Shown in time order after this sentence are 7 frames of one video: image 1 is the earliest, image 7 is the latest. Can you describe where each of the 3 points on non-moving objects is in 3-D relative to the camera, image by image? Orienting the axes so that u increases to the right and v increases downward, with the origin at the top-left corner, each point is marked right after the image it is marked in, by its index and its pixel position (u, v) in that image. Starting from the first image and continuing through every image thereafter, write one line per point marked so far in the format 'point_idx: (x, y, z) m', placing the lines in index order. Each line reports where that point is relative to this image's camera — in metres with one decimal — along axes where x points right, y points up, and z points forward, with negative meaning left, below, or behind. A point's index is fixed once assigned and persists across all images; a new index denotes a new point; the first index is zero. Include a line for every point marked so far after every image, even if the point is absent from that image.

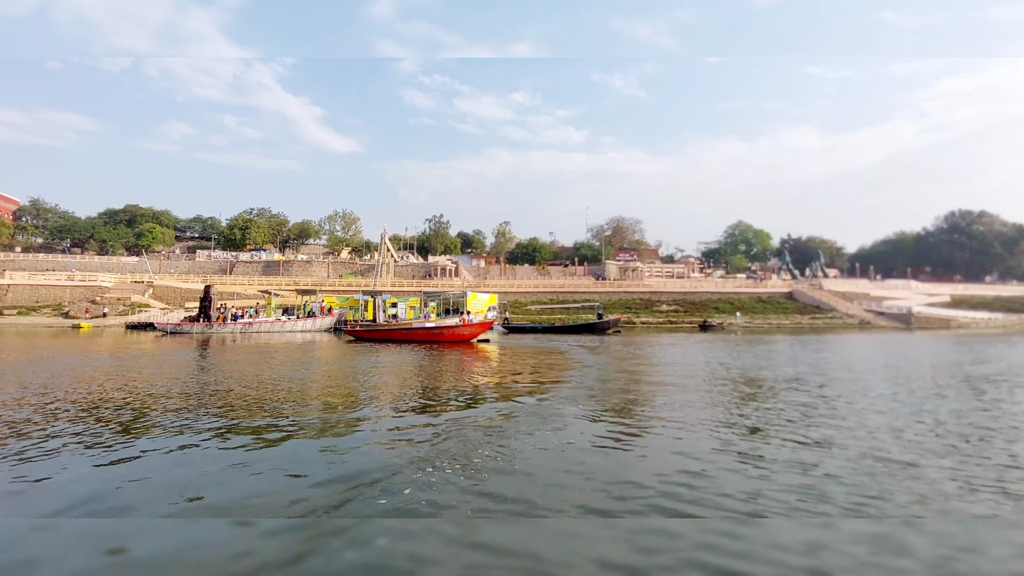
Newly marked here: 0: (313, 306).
0: (-5.3, -0.5, +14.5) m
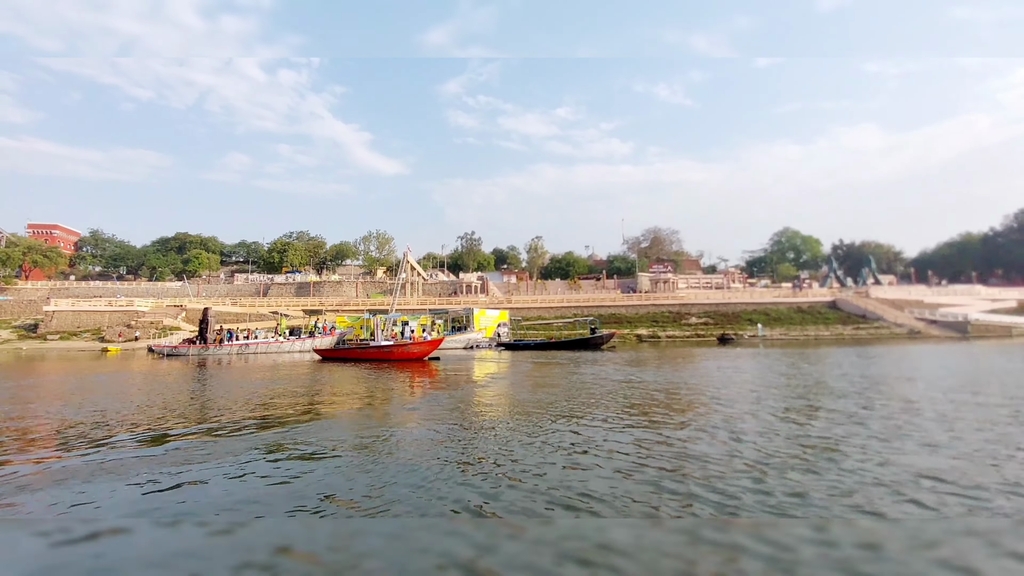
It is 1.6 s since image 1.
0: (-5.7, -1.1, +16.1) m
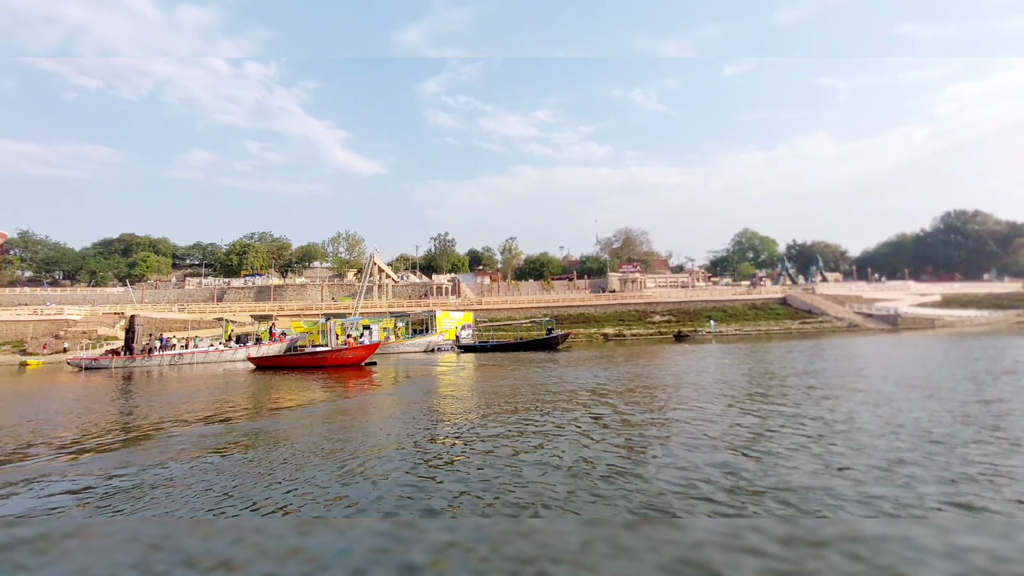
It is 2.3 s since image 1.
0: (-6.7, -1.2, +15.2) m
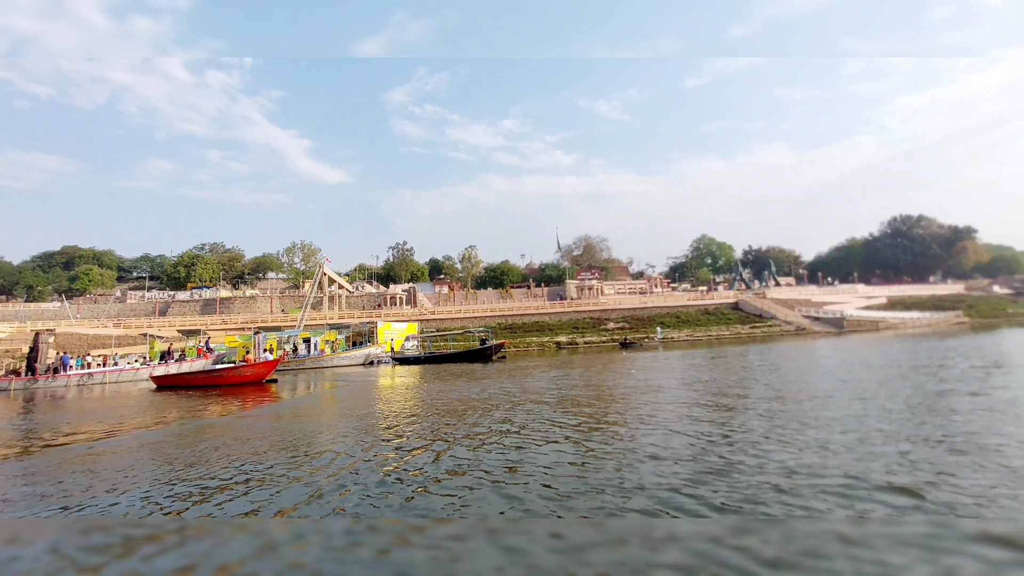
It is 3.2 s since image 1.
0: (-8.6, -1.6, +15.1) m
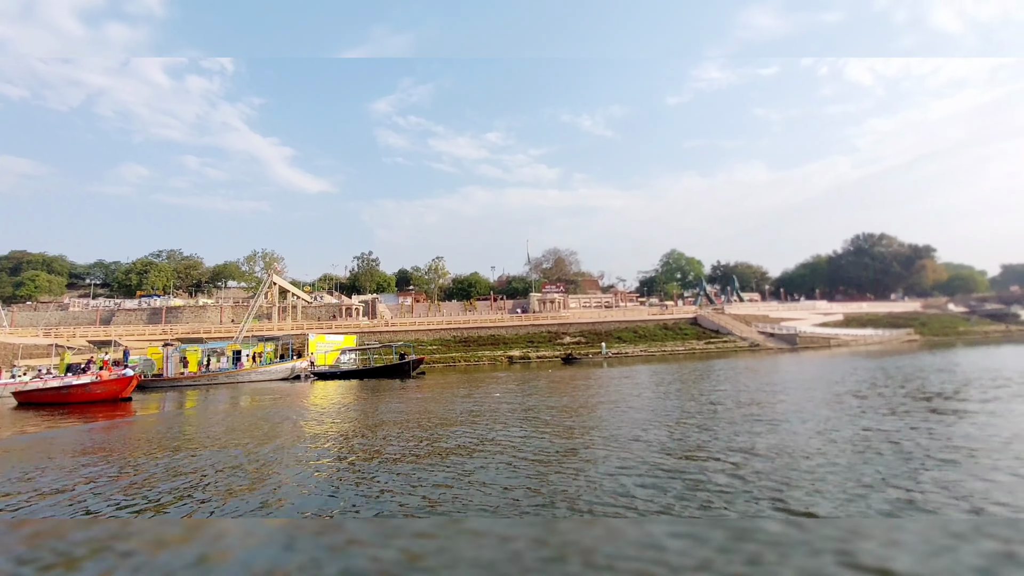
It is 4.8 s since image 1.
0: (-11.1, -2.0, +15.3) m
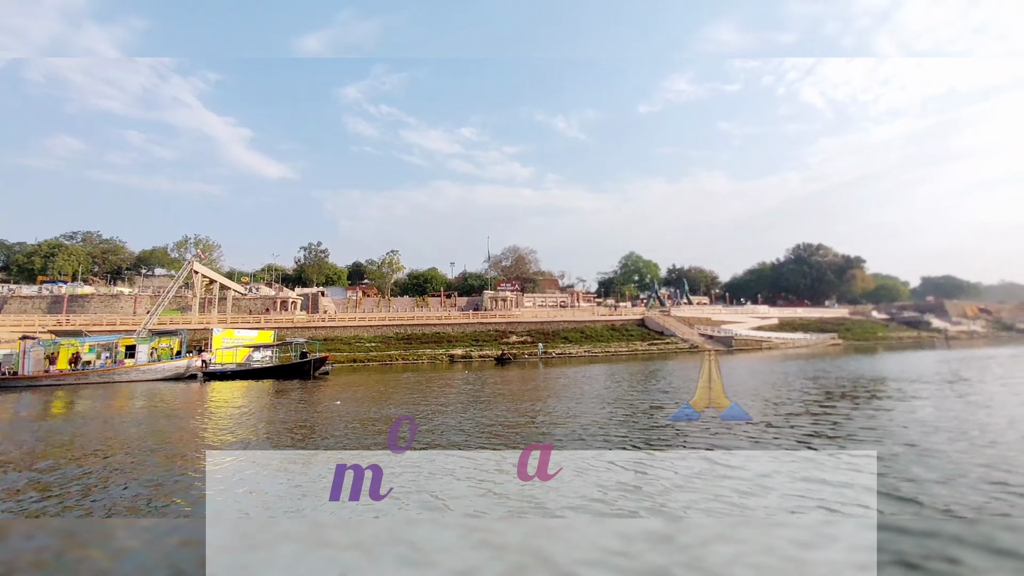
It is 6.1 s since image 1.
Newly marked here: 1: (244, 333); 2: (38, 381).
0: (-13.4, -1.6, +13.4) m
1: (-9.7, -1.6, +20.1) m
2: (-13.1, -2.6, +15.6) m
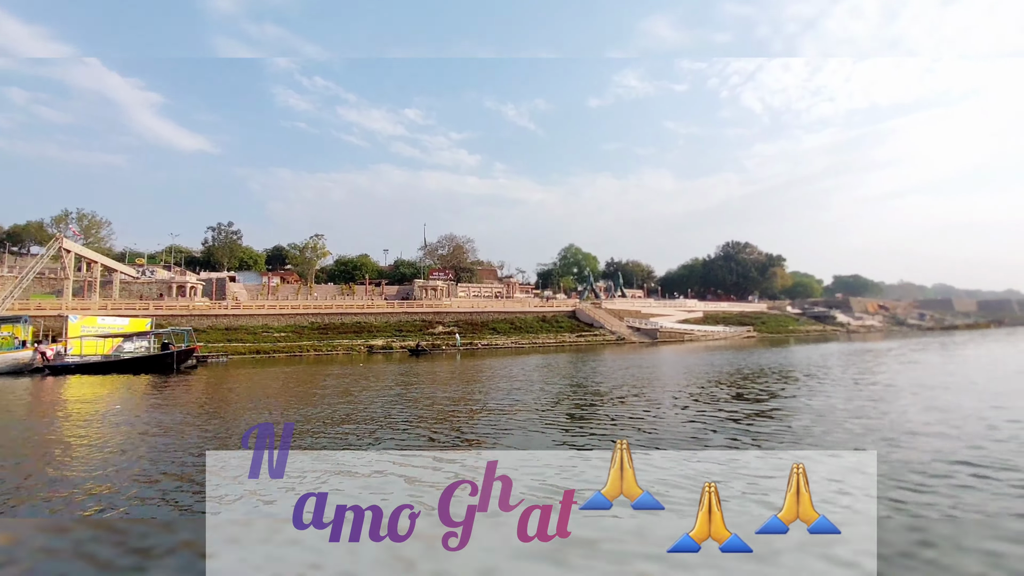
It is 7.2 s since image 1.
0: (-15.7, -1.0, +10.5) m
1: (-12.6, -1.0, +17.5) m
2: (-15.6, -2.0, +12.8) m
